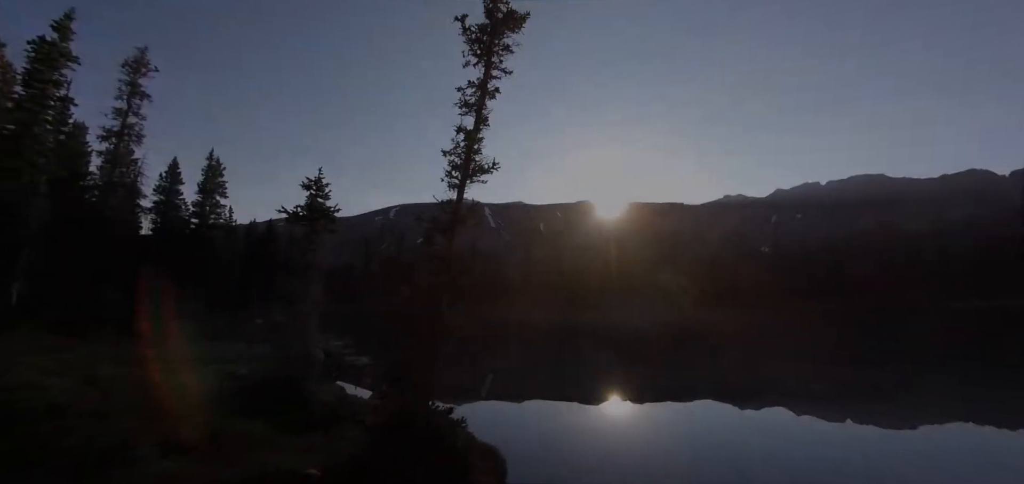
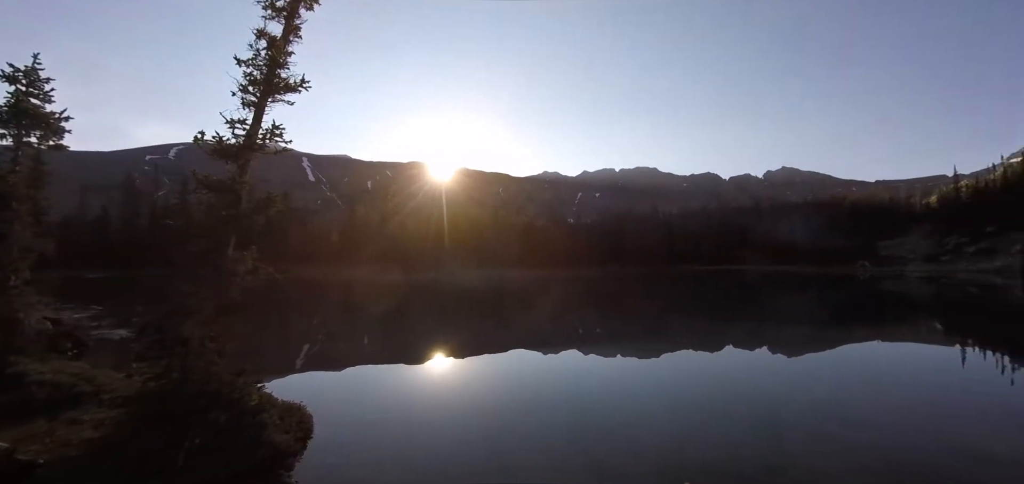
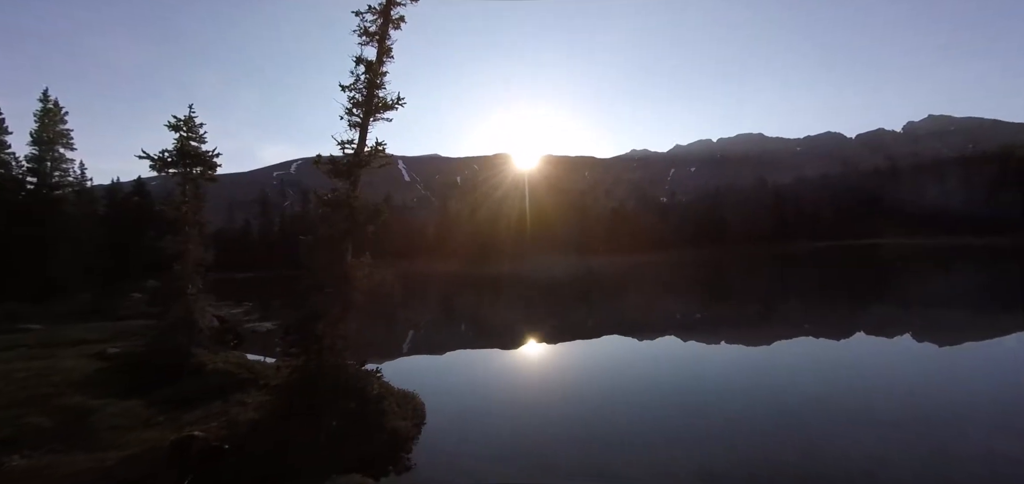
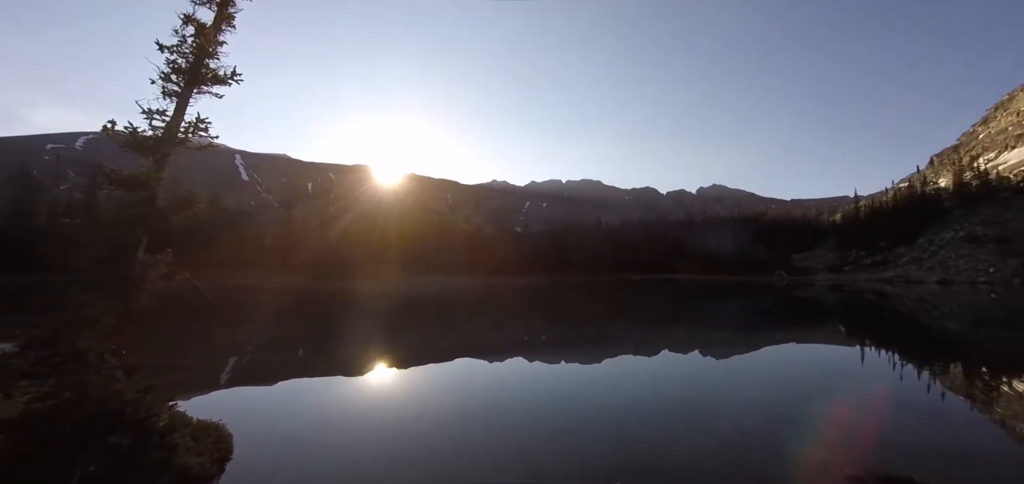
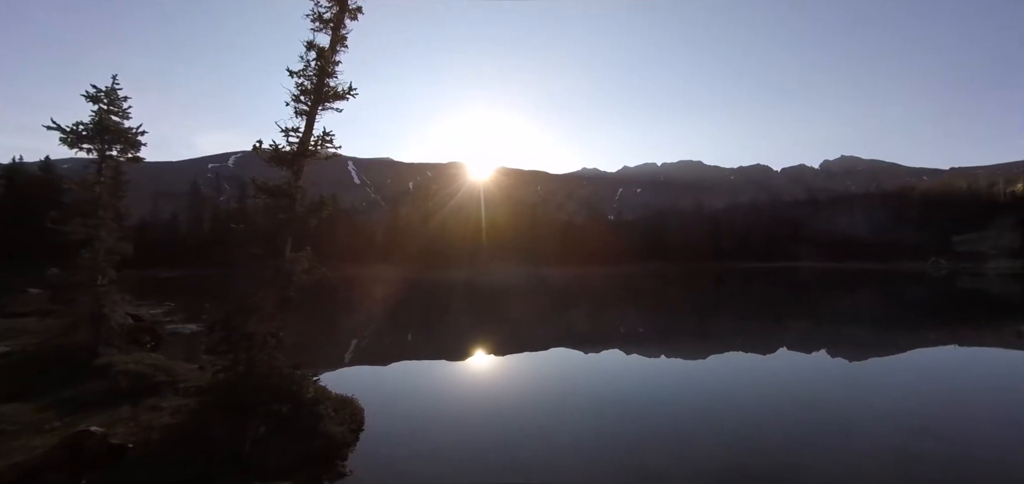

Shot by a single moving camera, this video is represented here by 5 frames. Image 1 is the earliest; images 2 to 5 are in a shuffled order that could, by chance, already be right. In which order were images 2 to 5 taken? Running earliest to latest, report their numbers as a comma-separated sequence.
3, 5, 2, 4
